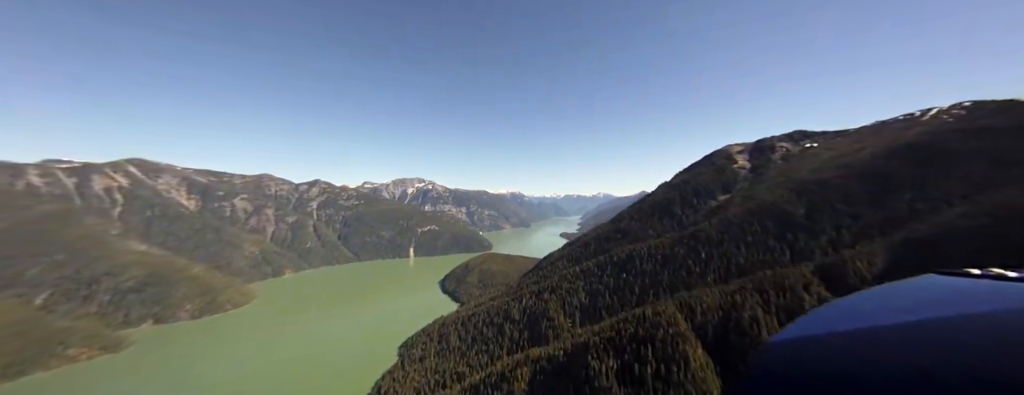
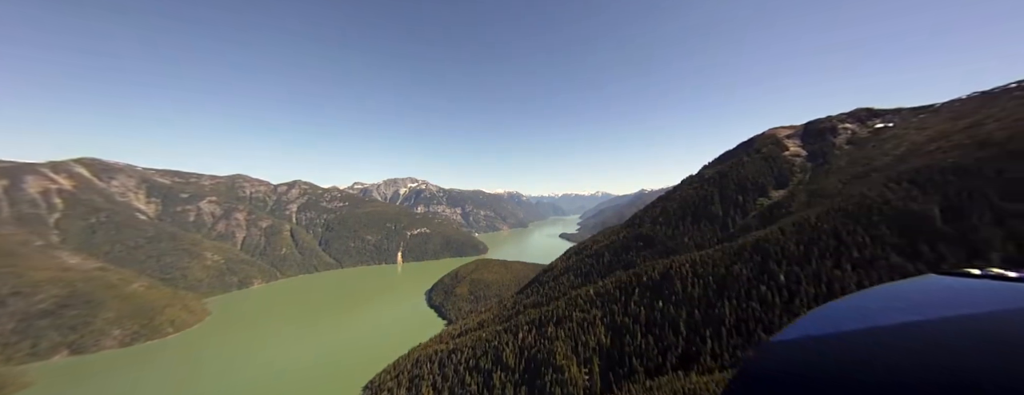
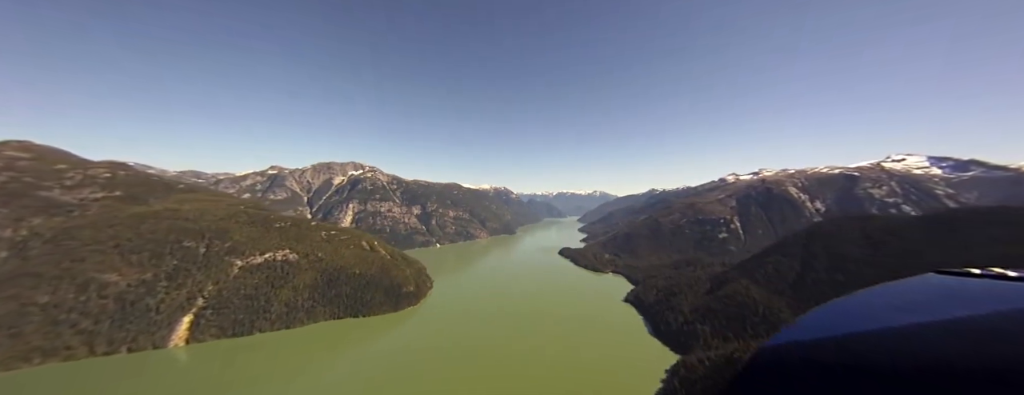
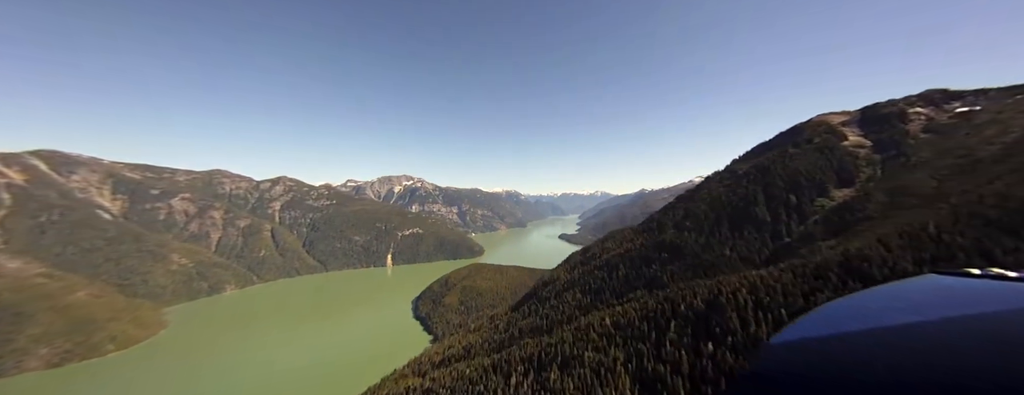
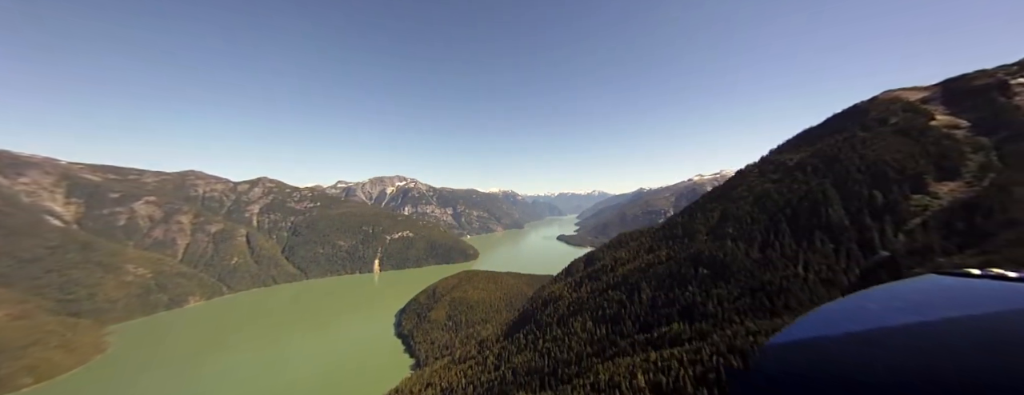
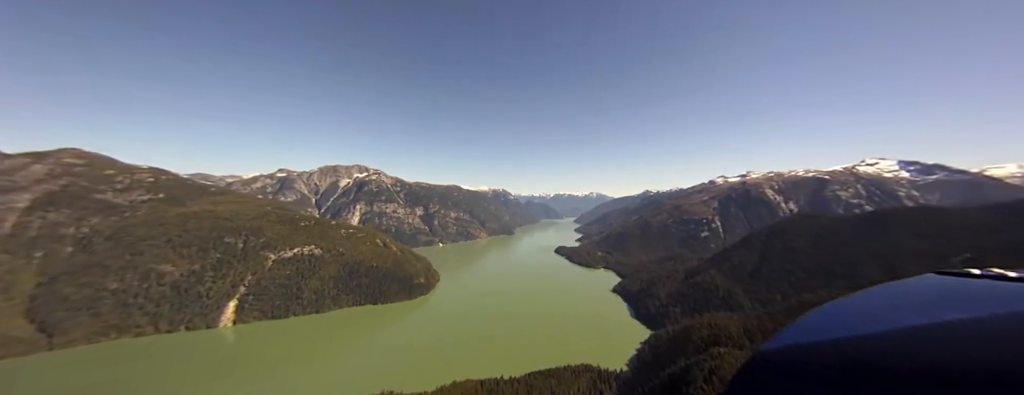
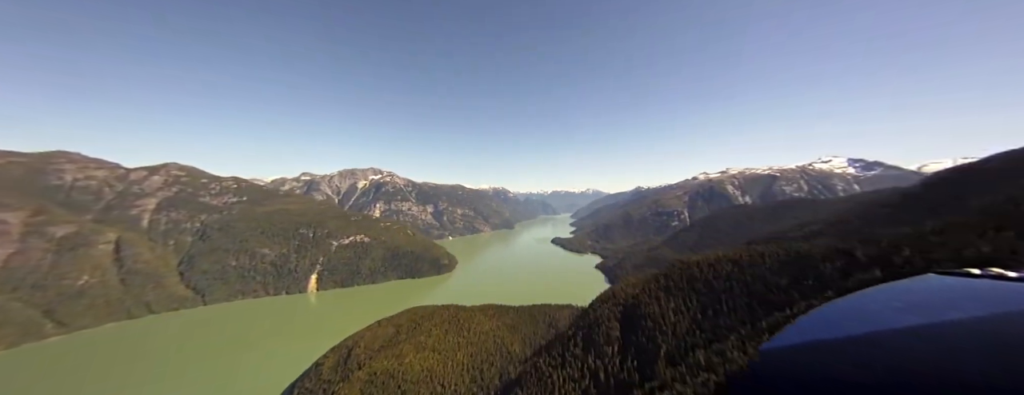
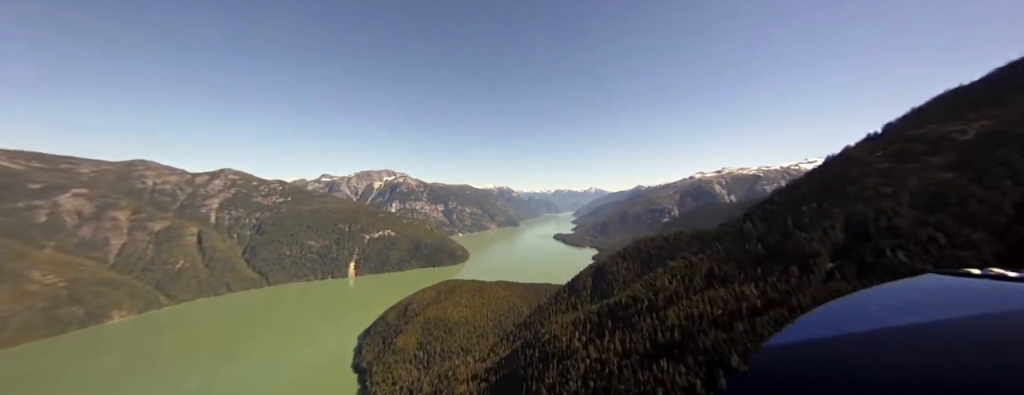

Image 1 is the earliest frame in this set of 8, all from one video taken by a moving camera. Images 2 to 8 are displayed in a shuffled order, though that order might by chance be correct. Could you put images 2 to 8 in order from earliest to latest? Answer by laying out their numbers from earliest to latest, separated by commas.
2, 4, 5, 8, 7, 6, 3
